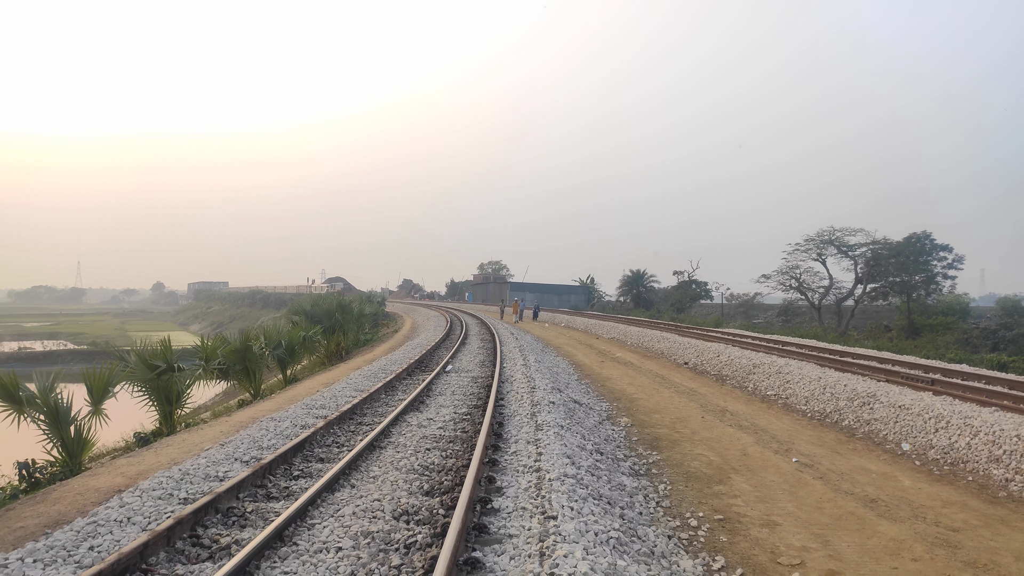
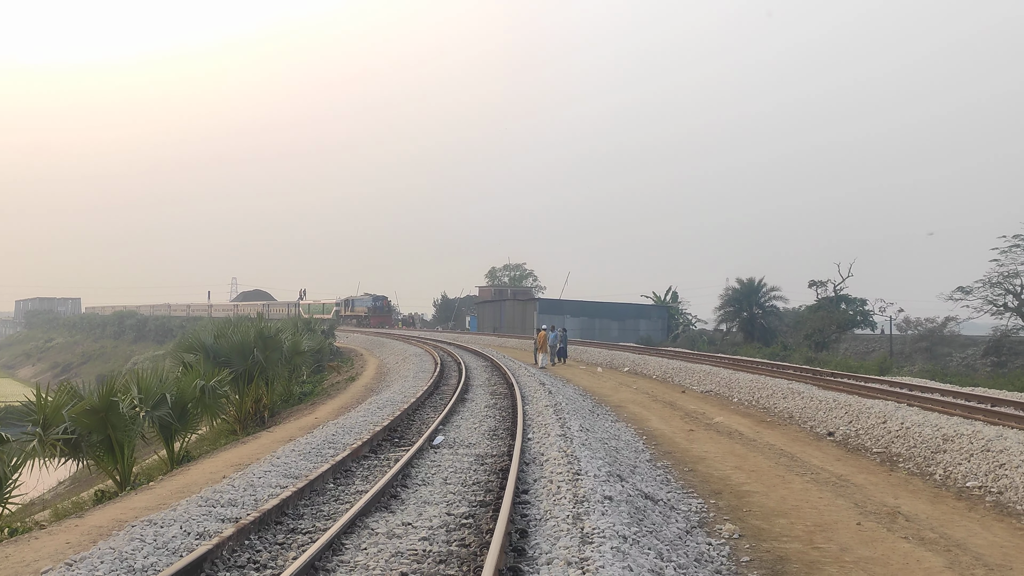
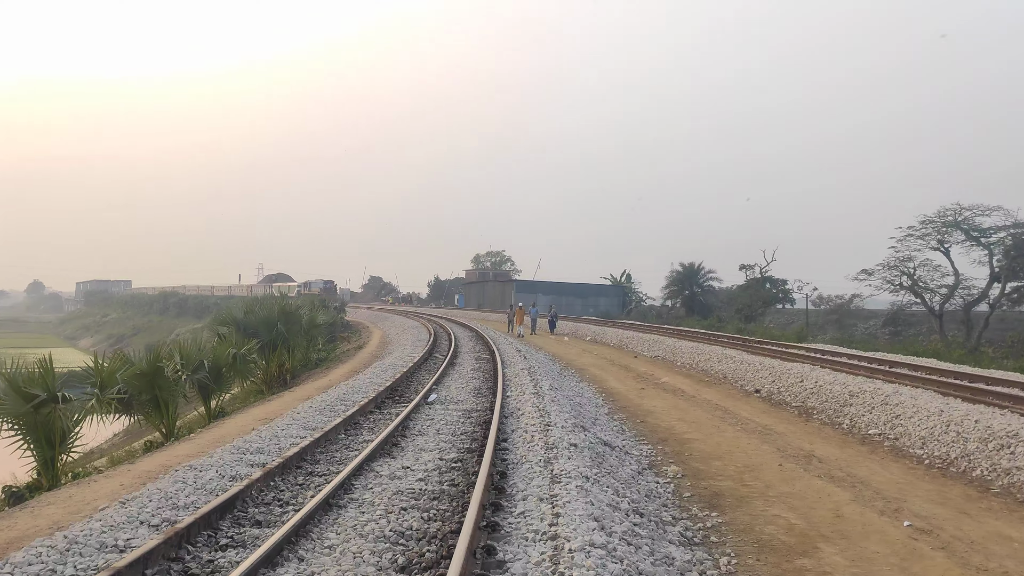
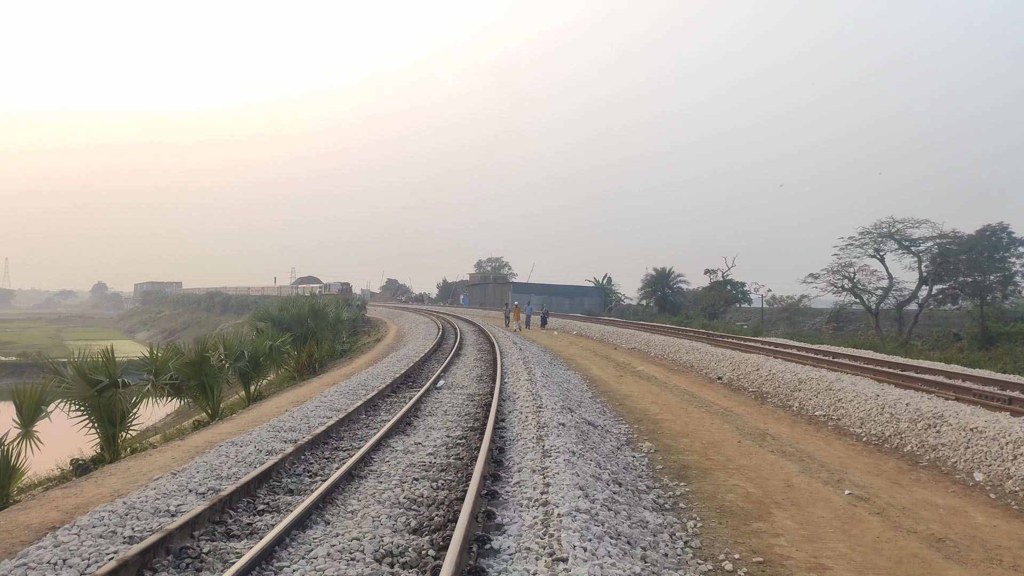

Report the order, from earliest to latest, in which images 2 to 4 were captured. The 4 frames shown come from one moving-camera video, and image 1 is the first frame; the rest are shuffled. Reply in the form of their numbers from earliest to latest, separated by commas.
4, 3, 2
